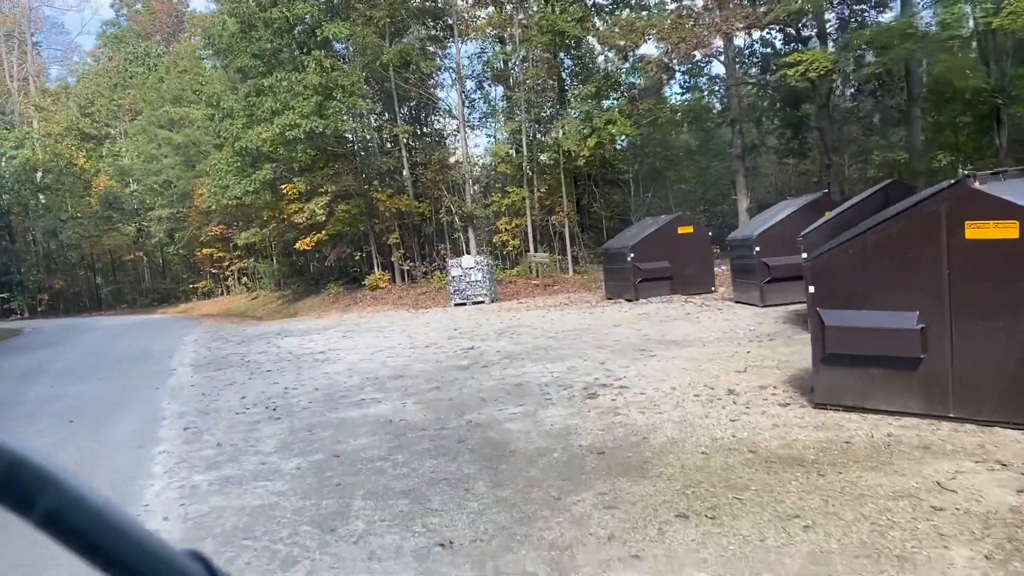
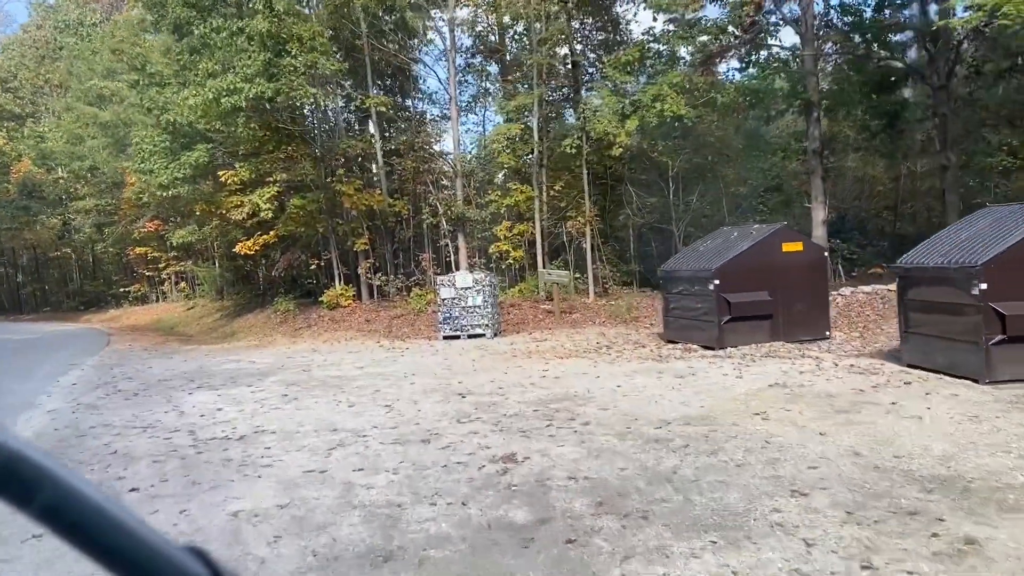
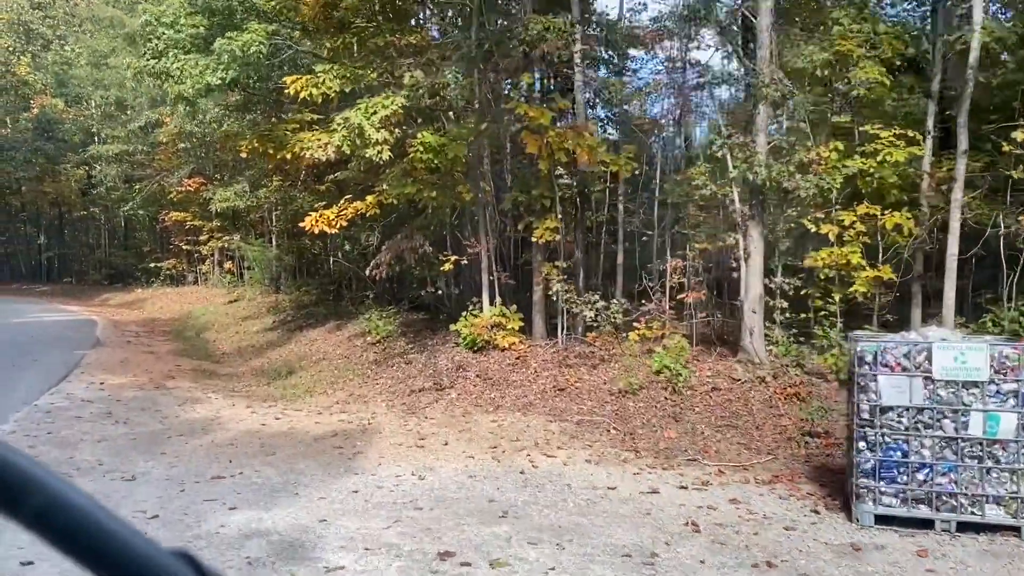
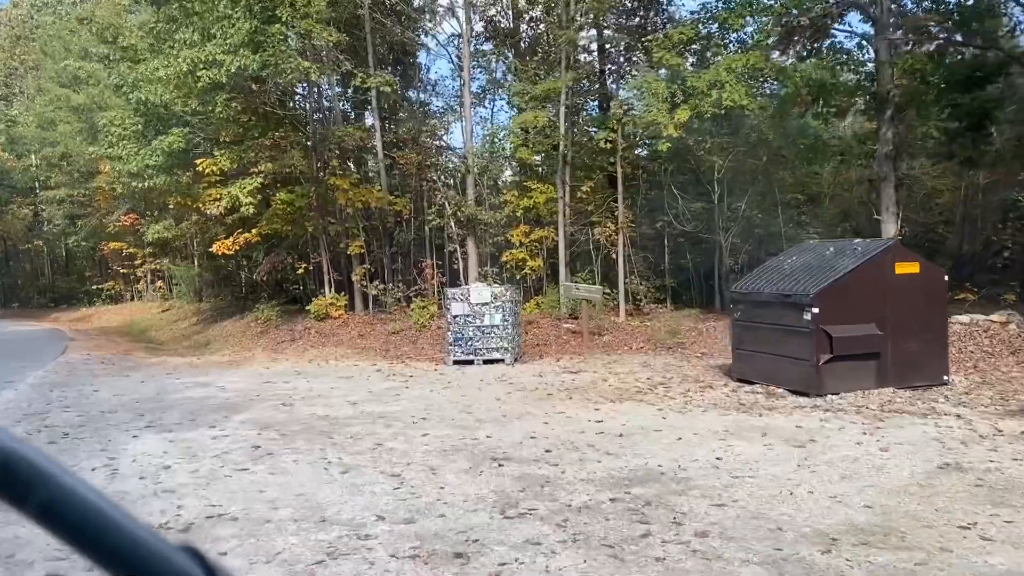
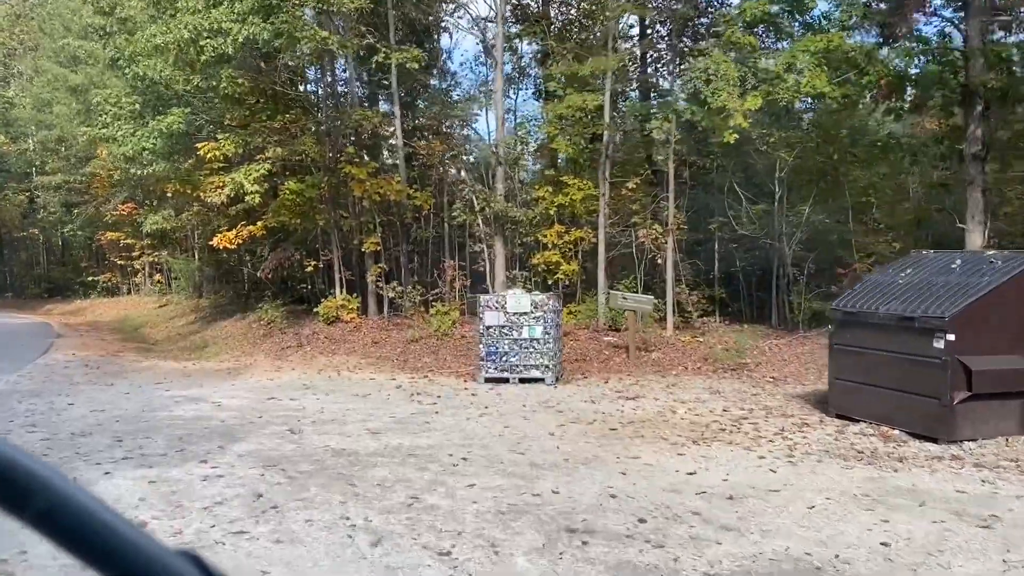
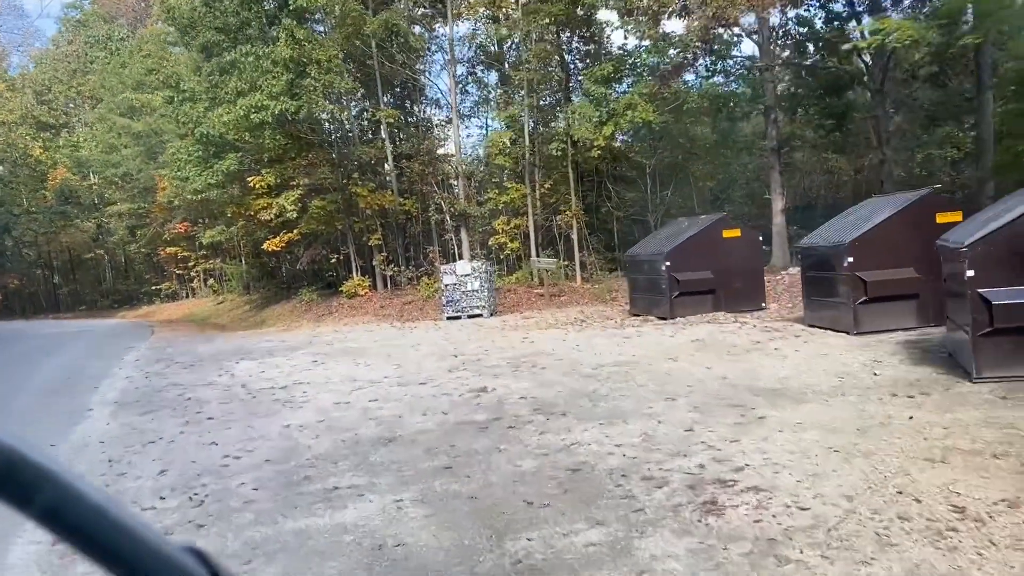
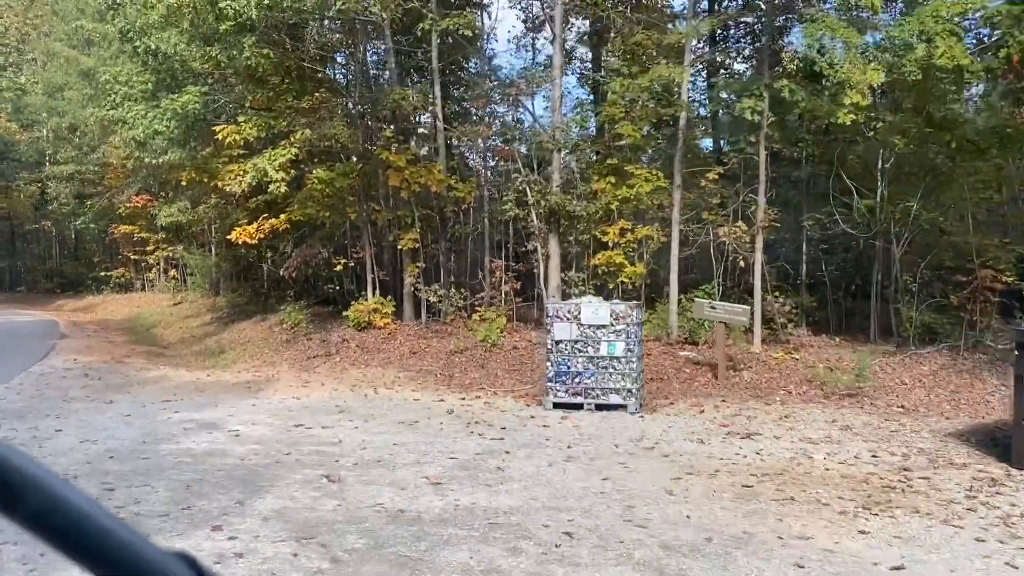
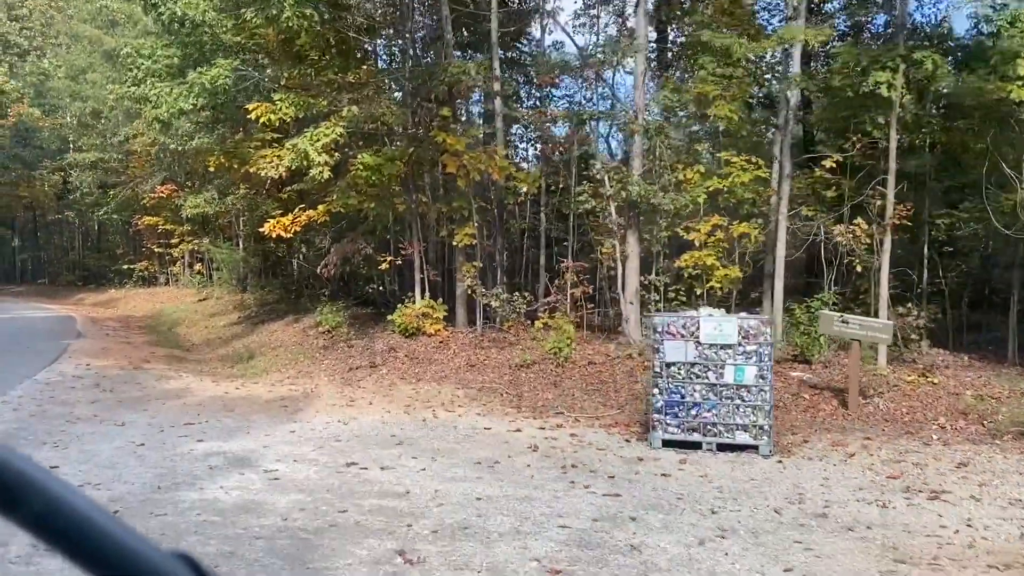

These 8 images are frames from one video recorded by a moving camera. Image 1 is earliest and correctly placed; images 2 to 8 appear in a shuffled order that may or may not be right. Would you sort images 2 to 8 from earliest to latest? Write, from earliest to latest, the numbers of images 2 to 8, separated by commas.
6, 2, 4, 5, 7, 8, 3
